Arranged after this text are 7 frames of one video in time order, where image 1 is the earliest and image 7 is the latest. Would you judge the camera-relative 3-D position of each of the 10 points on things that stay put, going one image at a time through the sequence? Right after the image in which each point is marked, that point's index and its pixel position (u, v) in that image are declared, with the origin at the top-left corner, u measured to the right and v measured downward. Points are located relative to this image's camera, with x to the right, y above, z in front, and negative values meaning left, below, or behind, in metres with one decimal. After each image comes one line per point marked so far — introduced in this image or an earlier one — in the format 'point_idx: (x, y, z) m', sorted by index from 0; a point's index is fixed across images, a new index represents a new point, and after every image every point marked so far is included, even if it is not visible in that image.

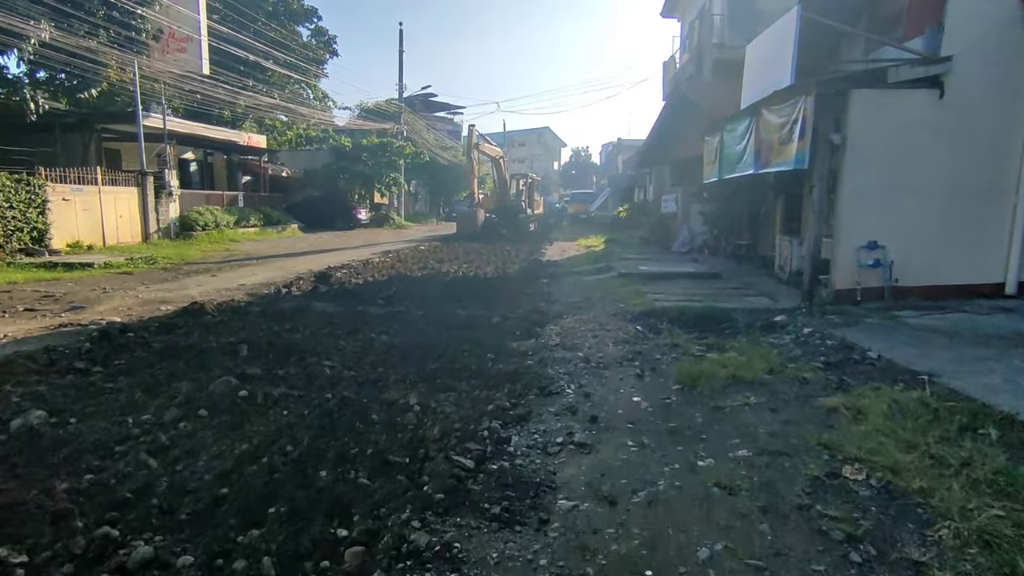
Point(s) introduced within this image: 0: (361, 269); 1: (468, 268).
0: (-3.0, +0.4, +12.1) m
1: (-0.9, +0.4, +12.9) m
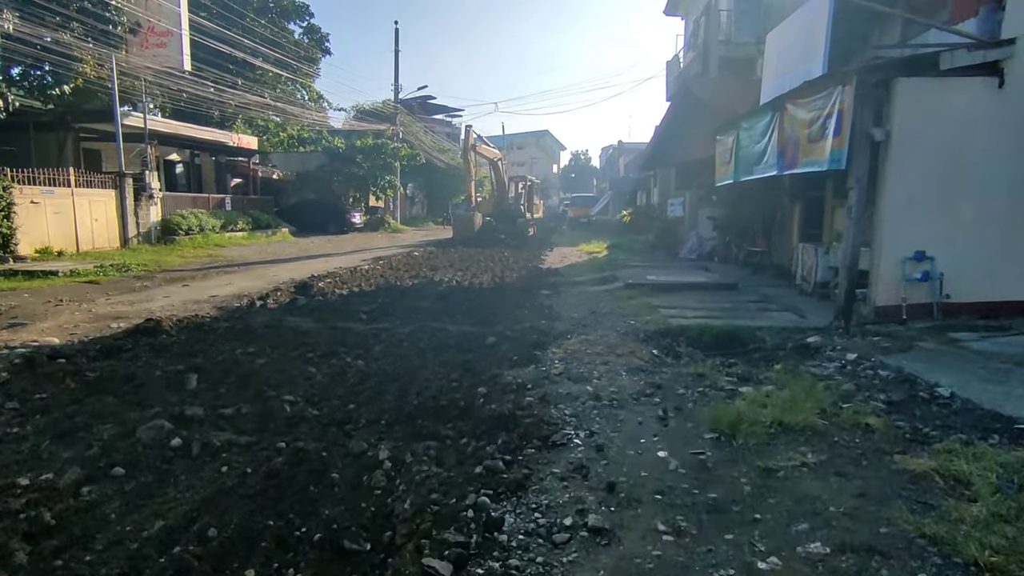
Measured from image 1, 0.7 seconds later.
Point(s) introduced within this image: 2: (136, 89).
0: (-3.1, +0.2, +11.3) m
1: (-1.0, +0.2, +12.1) m
2: (-10.4, +5.6, +16.8) m
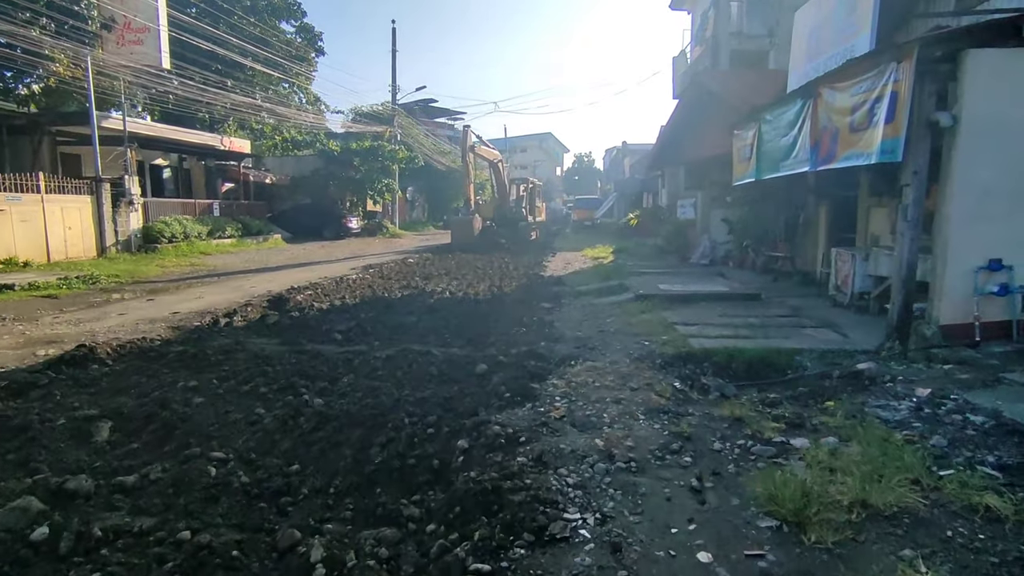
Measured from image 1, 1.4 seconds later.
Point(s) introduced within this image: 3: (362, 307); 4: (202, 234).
0: (-3.1, 0.0, +10.4) m
1: (-1.0, 0.0, +11.1) m
2: (-10.4, +5.3, +15.9) m
3: (-2.1, -0.3, +8.7) m
4: (-9.4, +1.6, +18.3) m
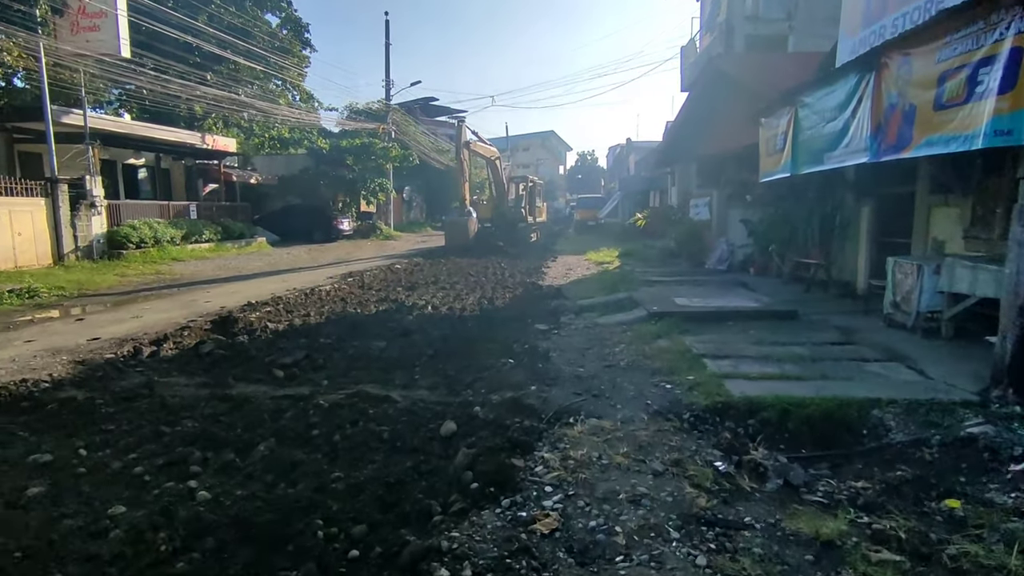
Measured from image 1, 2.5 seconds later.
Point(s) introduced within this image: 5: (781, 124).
0: (-3.2, -0.2, +9.0) m
1: (-1.1, -0.2, +9.8) m
2: (-10.5, +5.0, +14.6) m
3: (-2.3, -0.5, +7.3) m
4: (-9.4, +1.4, +17.0) m
5: (+3.4, +2.1, +7.6) m
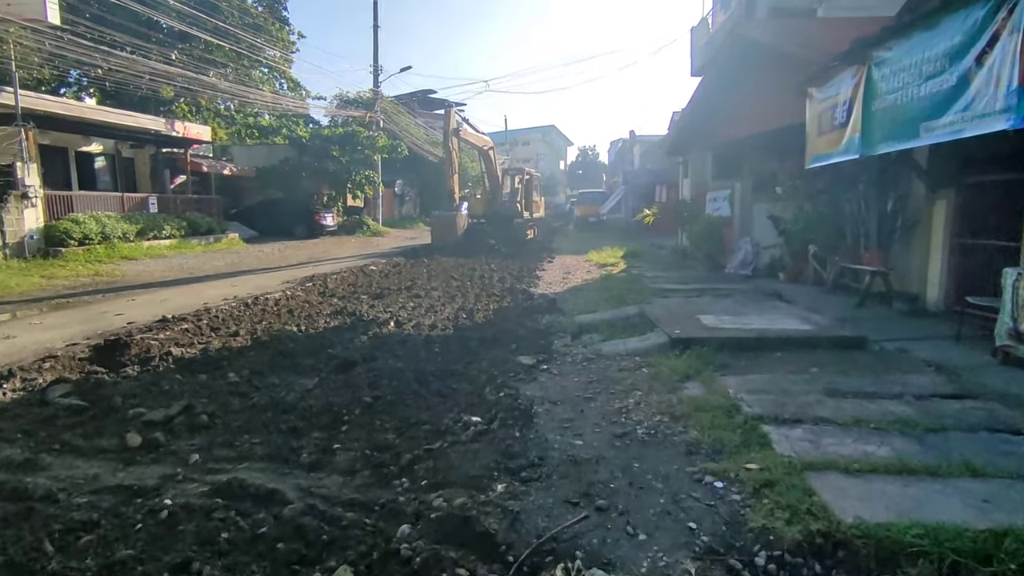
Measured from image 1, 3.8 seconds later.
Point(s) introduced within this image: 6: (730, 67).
0: (-3.4, -0.4, +7.3) m
1: (-1.3, -0.3, +8.0) m
2: (-10.7, +5.0, +12.9) m
3: (-2.5, -0.6, +5.6) m
4: (-9.6, +1.4, +15.2) m
5: (+3.2, +1.9, +5.9) m
6: (+4.0, +4.0, +11.1) m
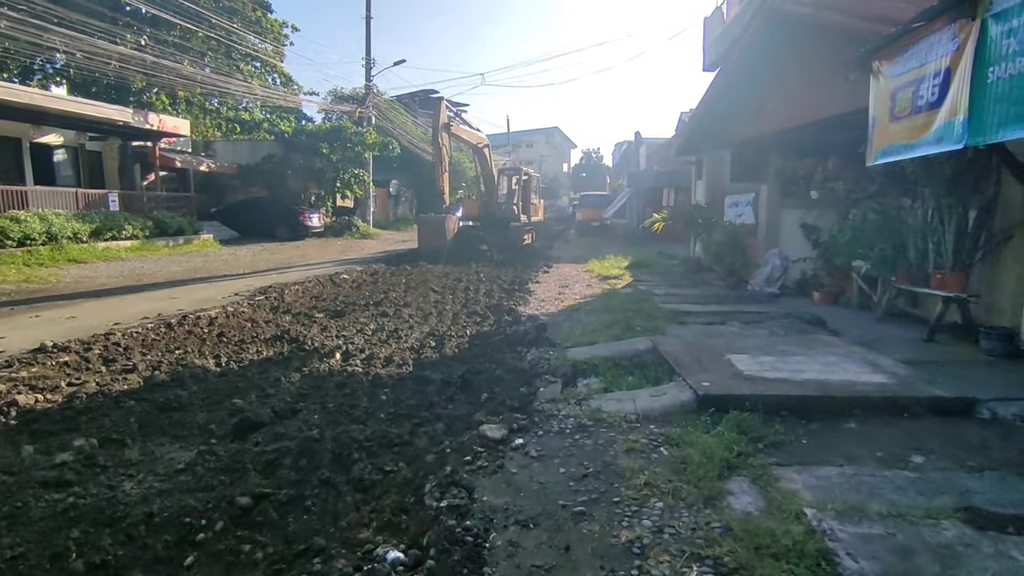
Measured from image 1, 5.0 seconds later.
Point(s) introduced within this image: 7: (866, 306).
0: (-3.6, -0.5, +5.8) m
1: (-1.5, -0.5, +6.5) m
2: (-10.8, +4.8, +11.4) m
3: (-2.7, -0.8, +4.1) m
4: (-9.8, +1.2, +13.8) m
5: (+3.0, +1.6, +4.4) m
6: (+3.9, +3.7, +9.5) m
7: (+4.0, -0.2, +7.0) m
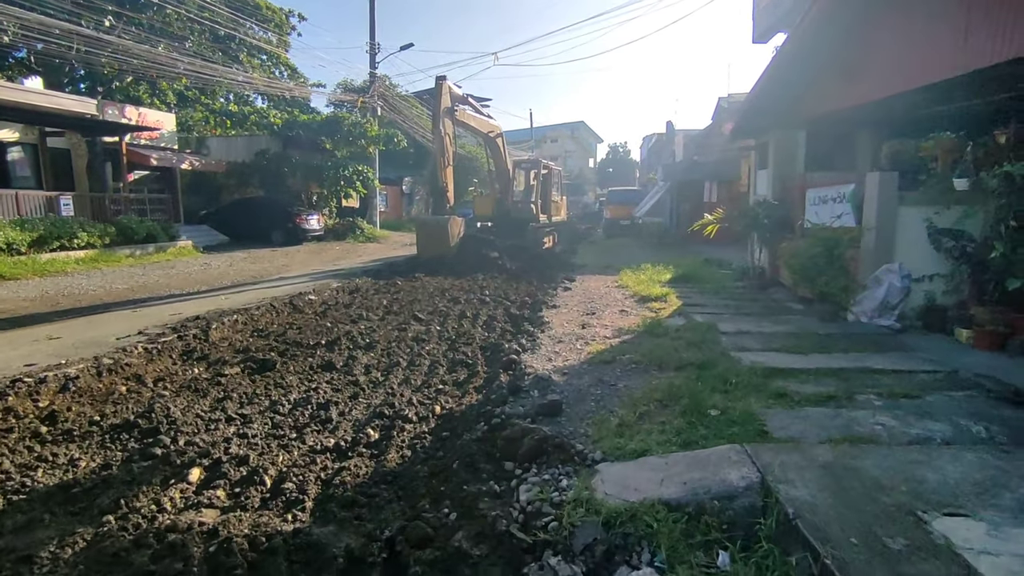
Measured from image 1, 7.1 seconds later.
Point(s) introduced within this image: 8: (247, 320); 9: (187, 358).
0: (-3.7, -0.9, +3.4) m
1: (-1.6, -0.9, +4.1) m
2: (-10.7, +4.4, +9.4) m
3: (-2.9, -1.2, +1.7) m
4: (-9.5, +0.8, +11.7) m
5: (+2.8, +1.3, +1.7) m
6: (+3.9, +3.4, +6.8) m
7: (+4.0, -0.5, +4.3) m
8: (-3.2, -0.4, +7.4) m
9: (-3.0, -0.6, +5.8) m
